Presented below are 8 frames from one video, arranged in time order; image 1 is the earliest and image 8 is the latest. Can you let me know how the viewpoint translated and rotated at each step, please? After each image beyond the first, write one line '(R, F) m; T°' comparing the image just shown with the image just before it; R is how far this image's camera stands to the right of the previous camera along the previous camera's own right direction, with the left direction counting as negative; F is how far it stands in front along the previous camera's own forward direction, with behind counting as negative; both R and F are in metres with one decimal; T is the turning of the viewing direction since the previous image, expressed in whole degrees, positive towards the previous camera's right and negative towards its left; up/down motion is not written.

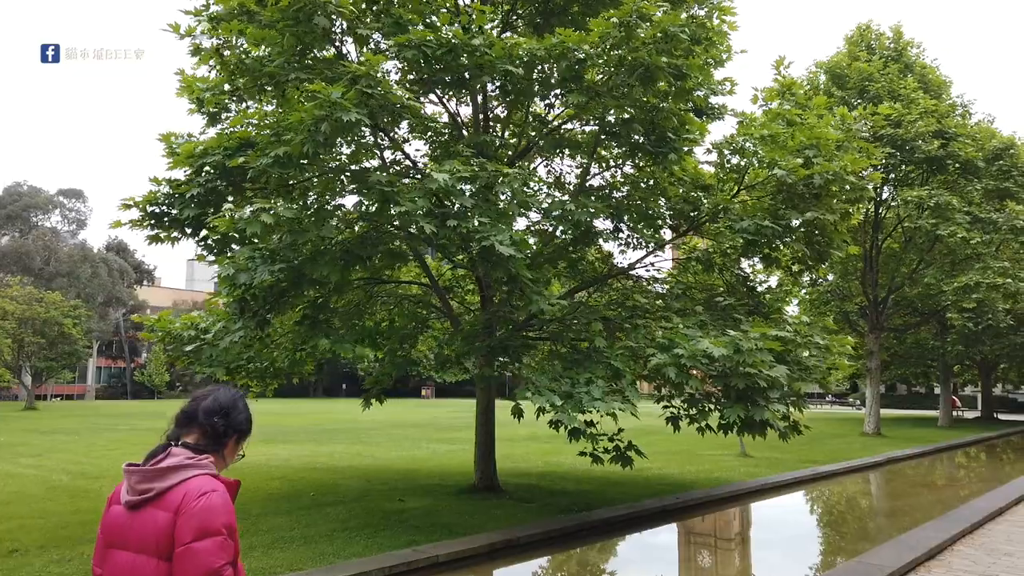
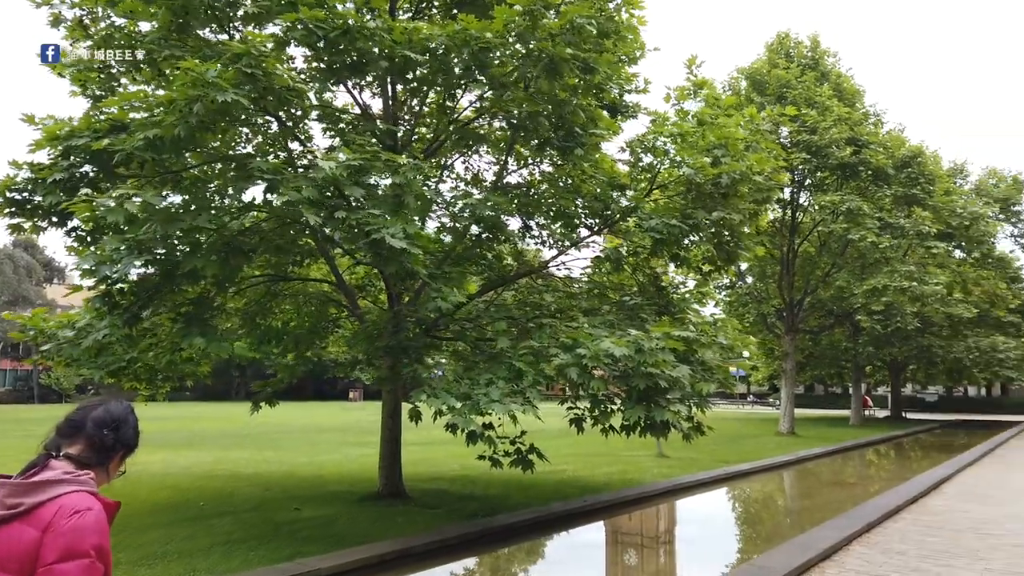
(+0.3, +0.3) m; +5°
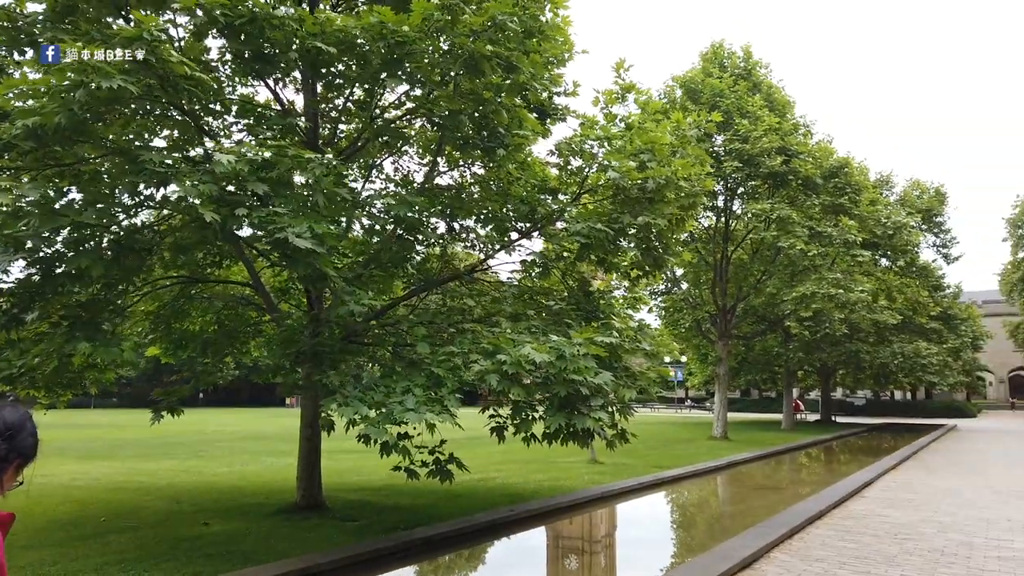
(+0.2, +0.2) m; +4°
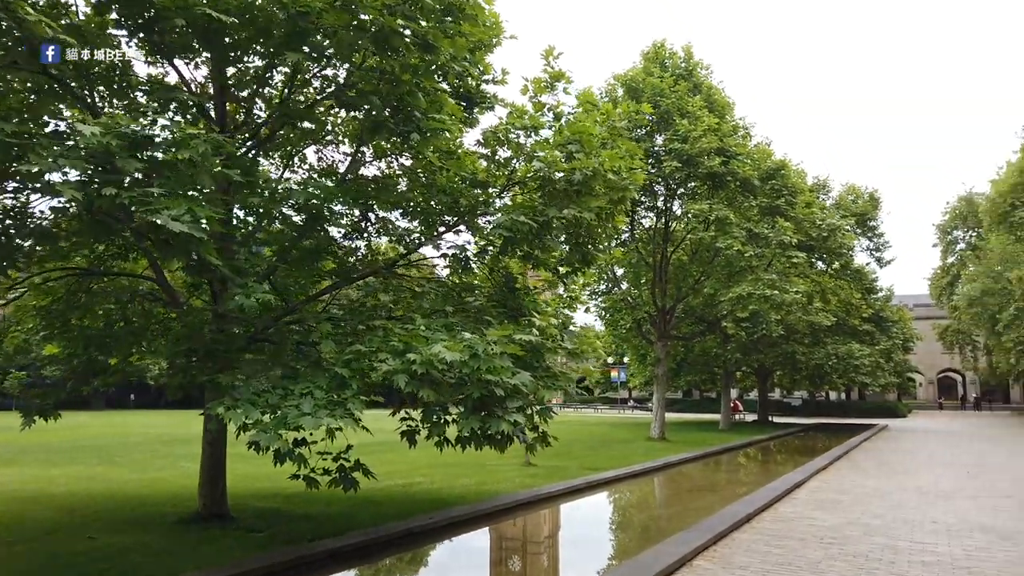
(+0.3, +0.4) m; +4°
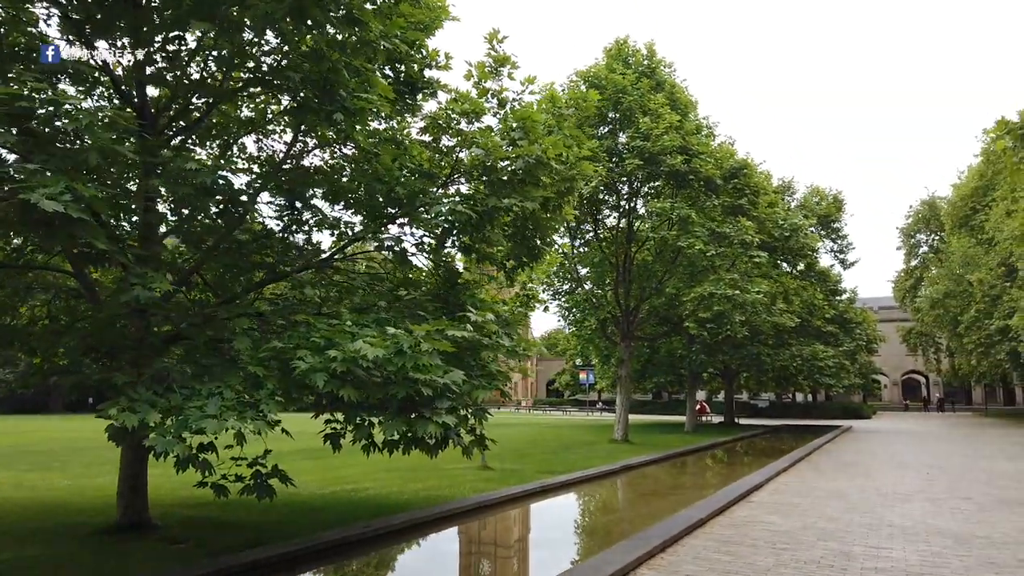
(+0.3, +0.4) m; +2°
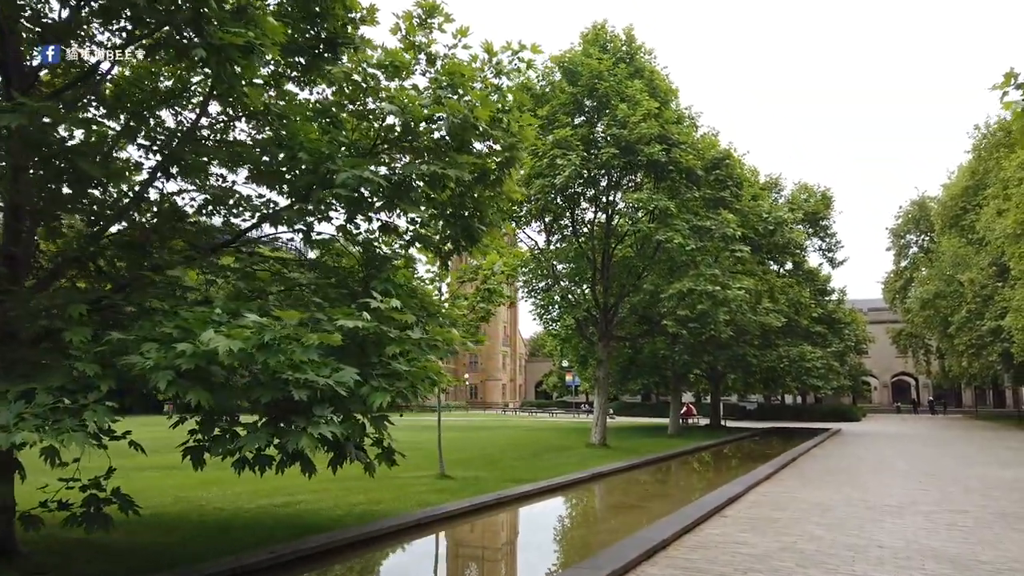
(+0.6, +1.2) m; +1°
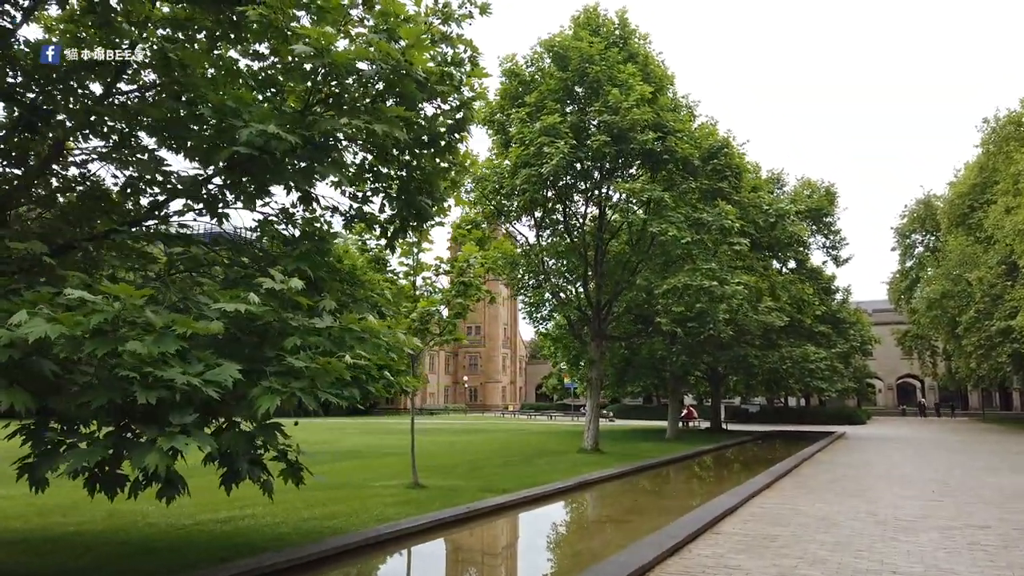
(+0.4, +1.1) m; 0°
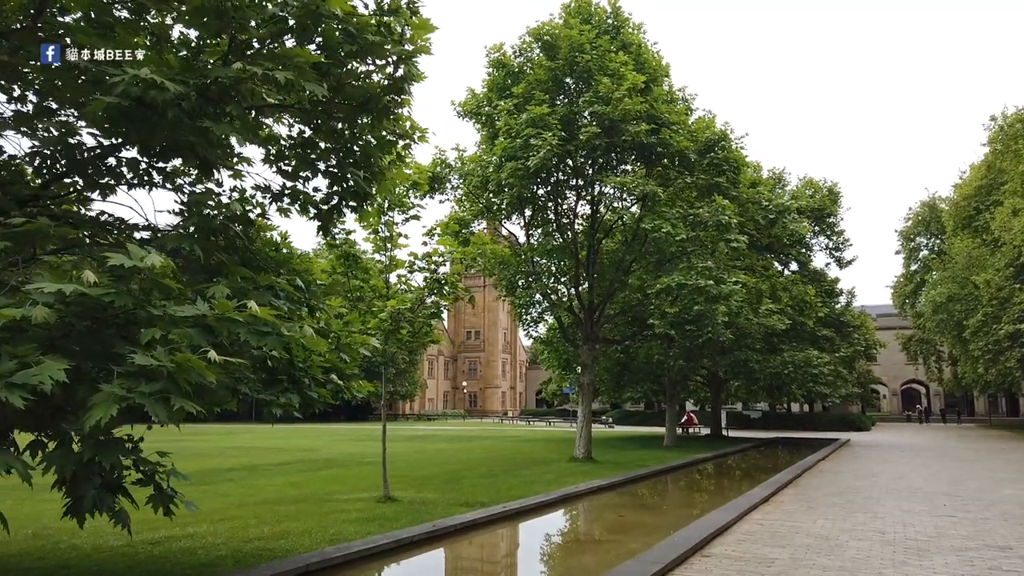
(+0.4, +1.0) m; 0°
